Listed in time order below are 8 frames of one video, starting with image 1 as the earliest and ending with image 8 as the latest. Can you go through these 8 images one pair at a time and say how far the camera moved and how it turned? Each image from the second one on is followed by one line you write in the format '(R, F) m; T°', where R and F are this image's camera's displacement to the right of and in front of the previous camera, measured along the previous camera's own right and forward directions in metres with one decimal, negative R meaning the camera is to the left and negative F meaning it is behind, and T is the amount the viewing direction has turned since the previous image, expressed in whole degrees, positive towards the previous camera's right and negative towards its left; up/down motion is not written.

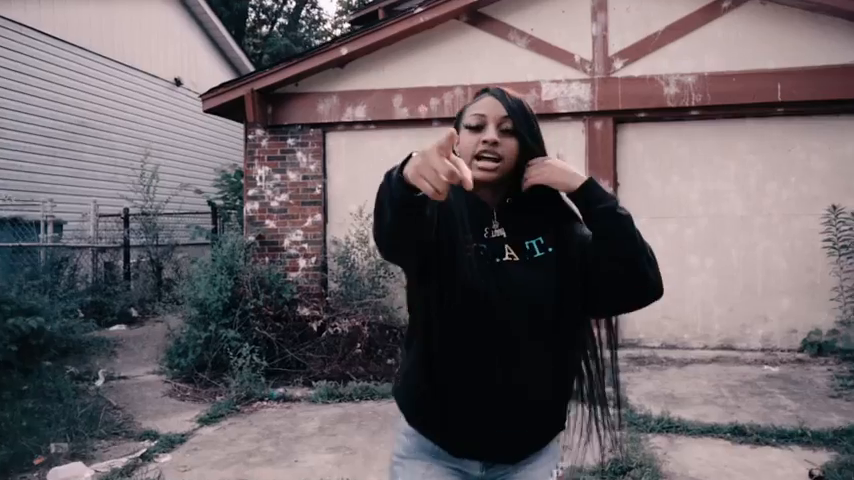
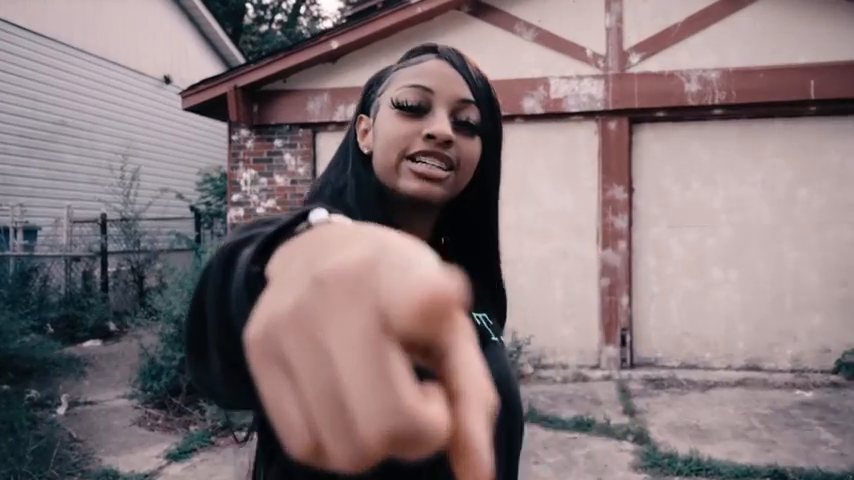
(0.0, +0.6) m; 0°
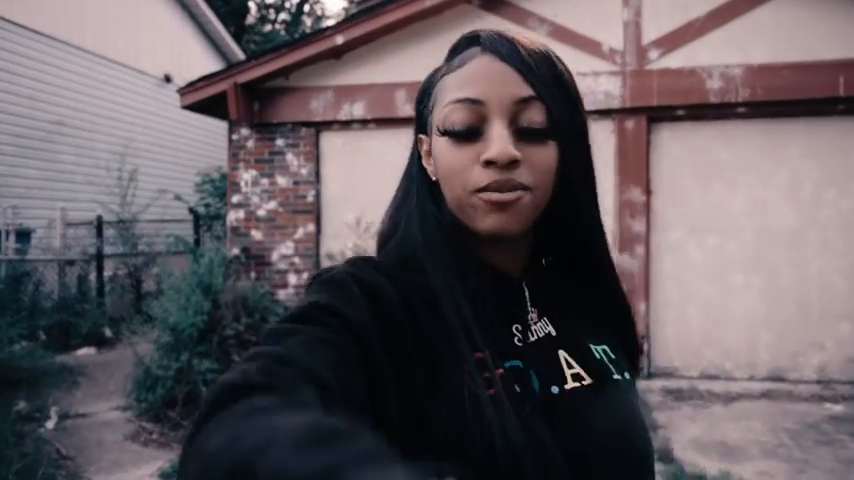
(0.0, +0.3) m; 0°
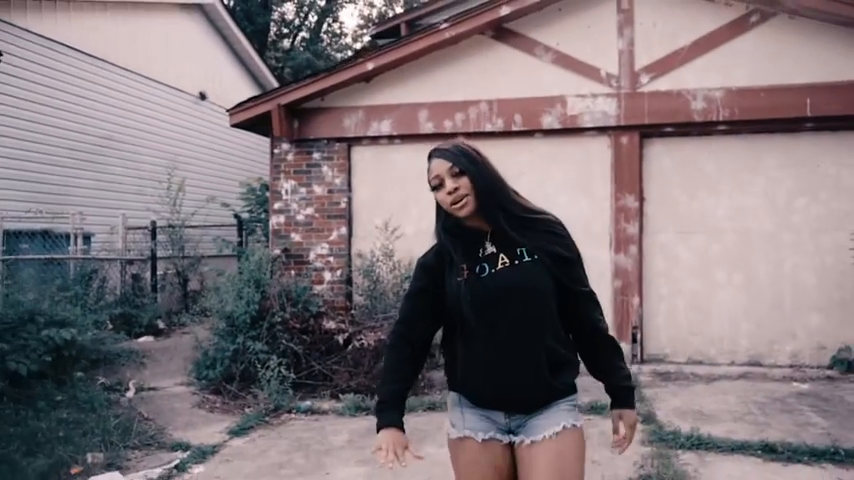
(-0.1, -0.9) m; -1°
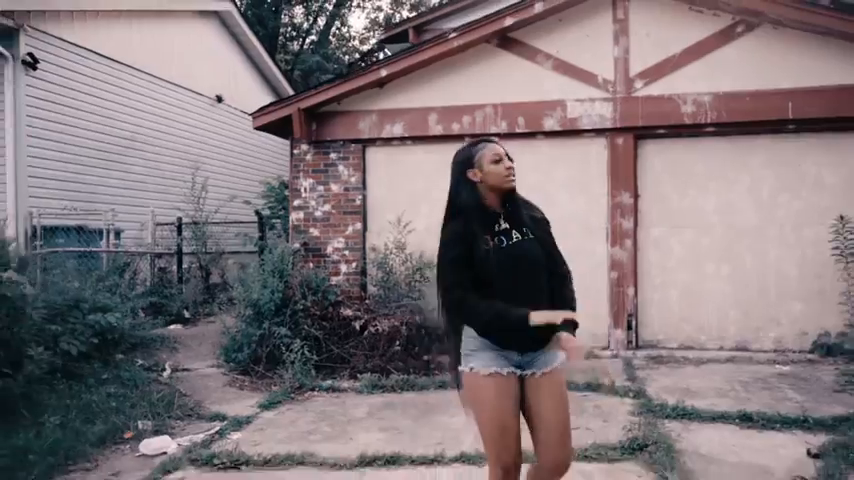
(-0.1, -0.6) m; 0°
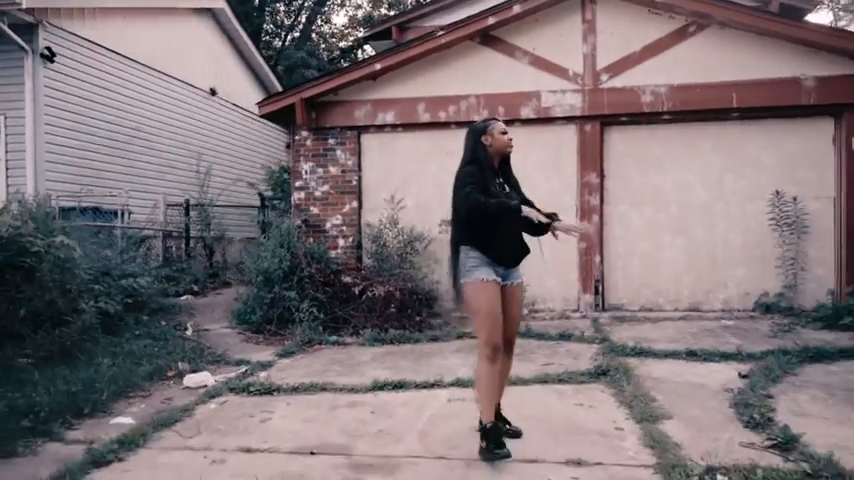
(-0.2, -0.9) m; +2°
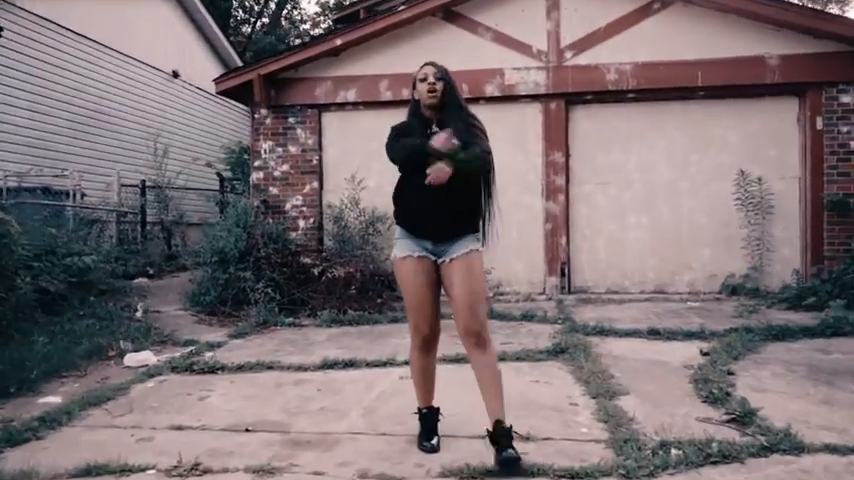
(+0.2, +0.2) m; +2°
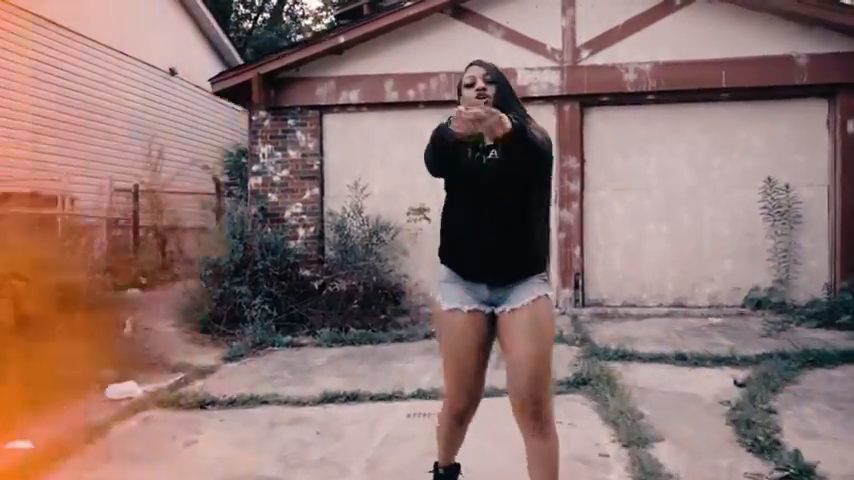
(0.0, +0.5) m; 0°
